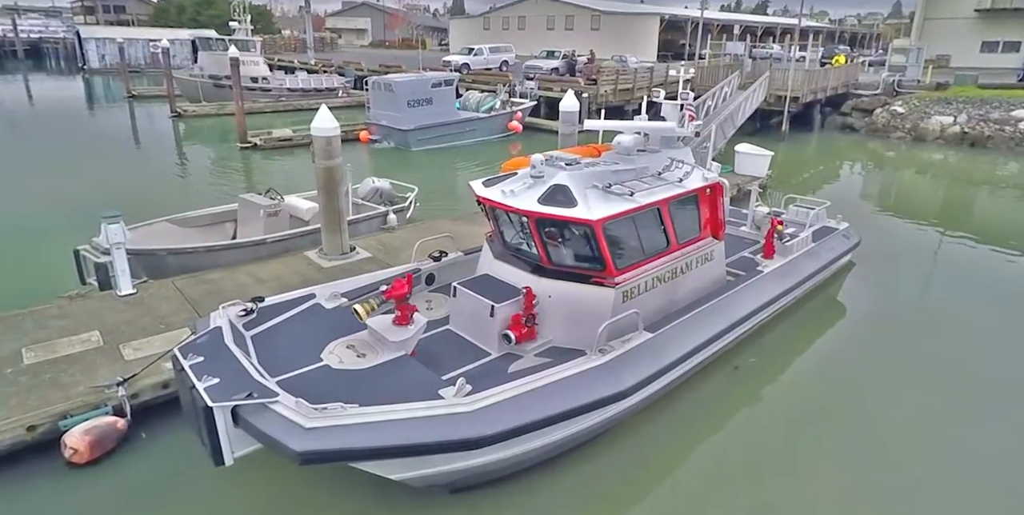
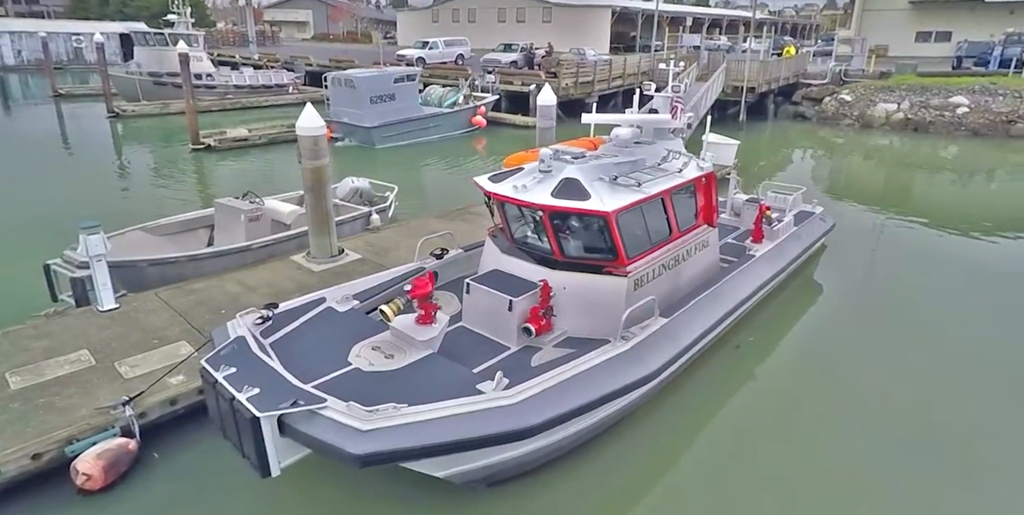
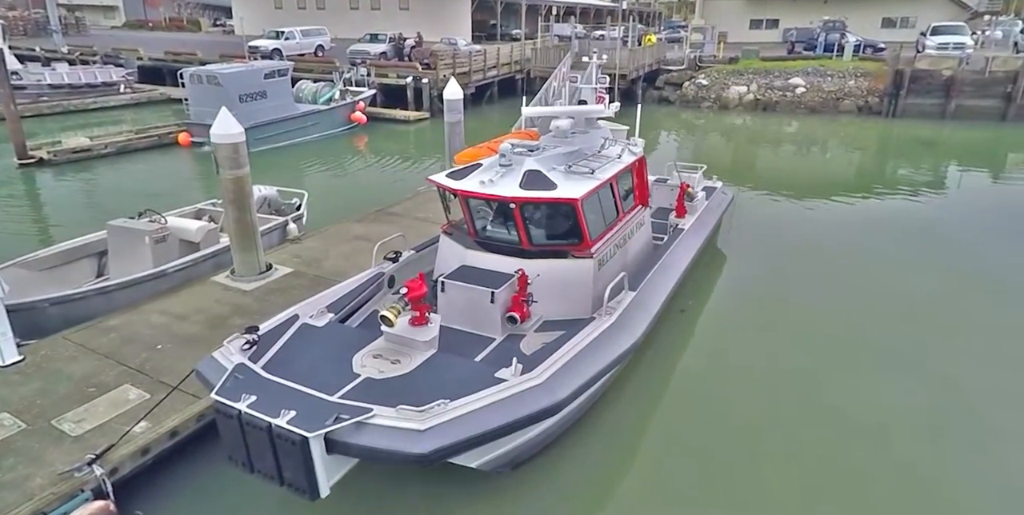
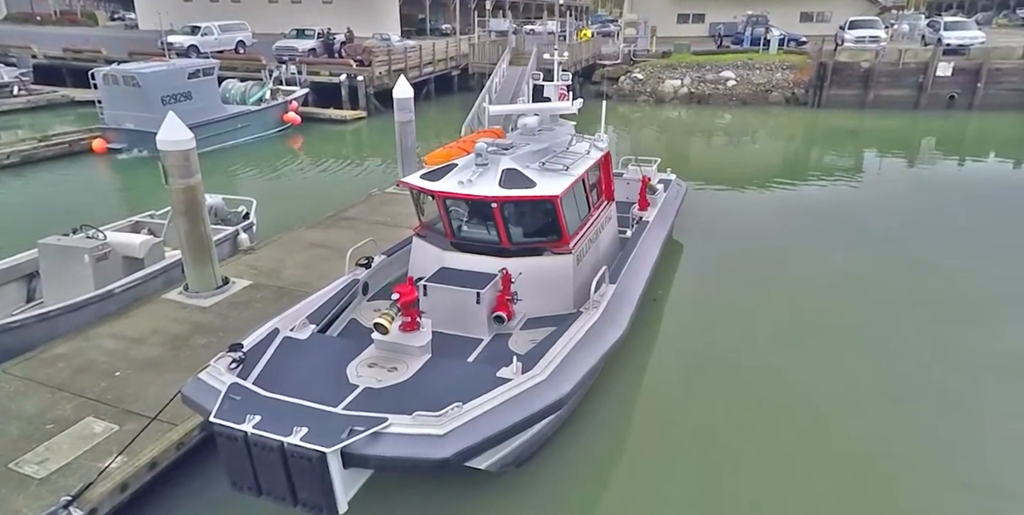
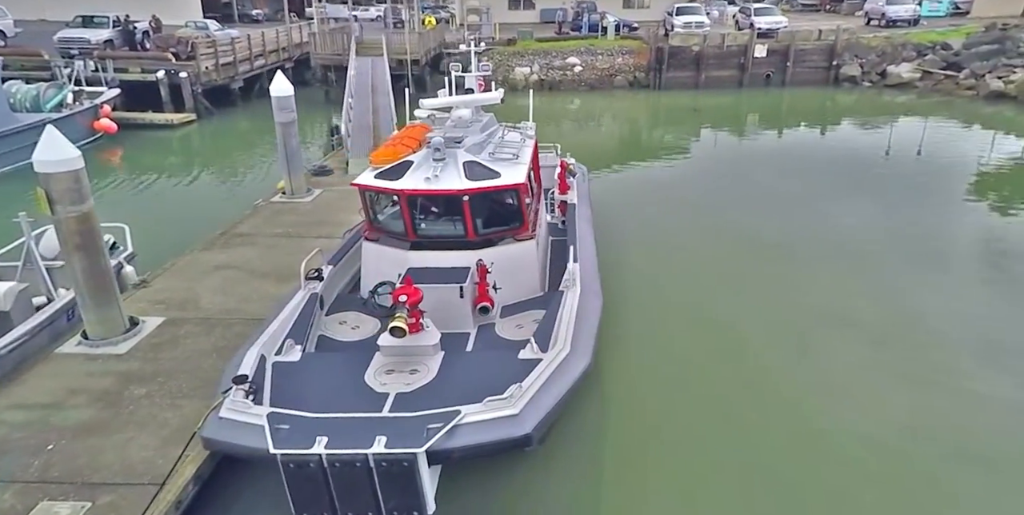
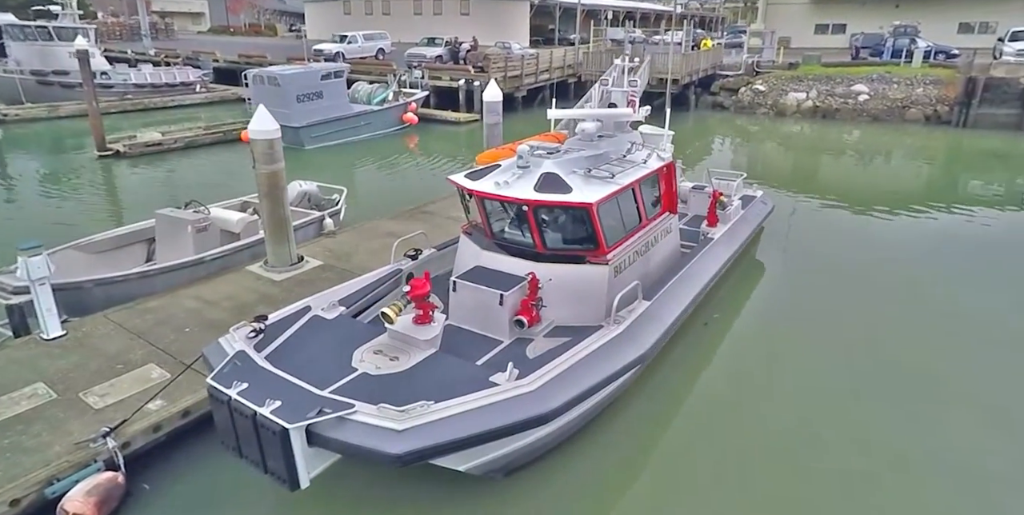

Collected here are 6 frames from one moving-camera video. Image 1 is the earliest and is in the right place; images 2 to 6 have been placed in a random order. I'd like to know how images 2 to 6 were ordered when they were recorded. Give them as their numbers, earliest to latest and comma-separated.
2, 6, 3, 4, 5
